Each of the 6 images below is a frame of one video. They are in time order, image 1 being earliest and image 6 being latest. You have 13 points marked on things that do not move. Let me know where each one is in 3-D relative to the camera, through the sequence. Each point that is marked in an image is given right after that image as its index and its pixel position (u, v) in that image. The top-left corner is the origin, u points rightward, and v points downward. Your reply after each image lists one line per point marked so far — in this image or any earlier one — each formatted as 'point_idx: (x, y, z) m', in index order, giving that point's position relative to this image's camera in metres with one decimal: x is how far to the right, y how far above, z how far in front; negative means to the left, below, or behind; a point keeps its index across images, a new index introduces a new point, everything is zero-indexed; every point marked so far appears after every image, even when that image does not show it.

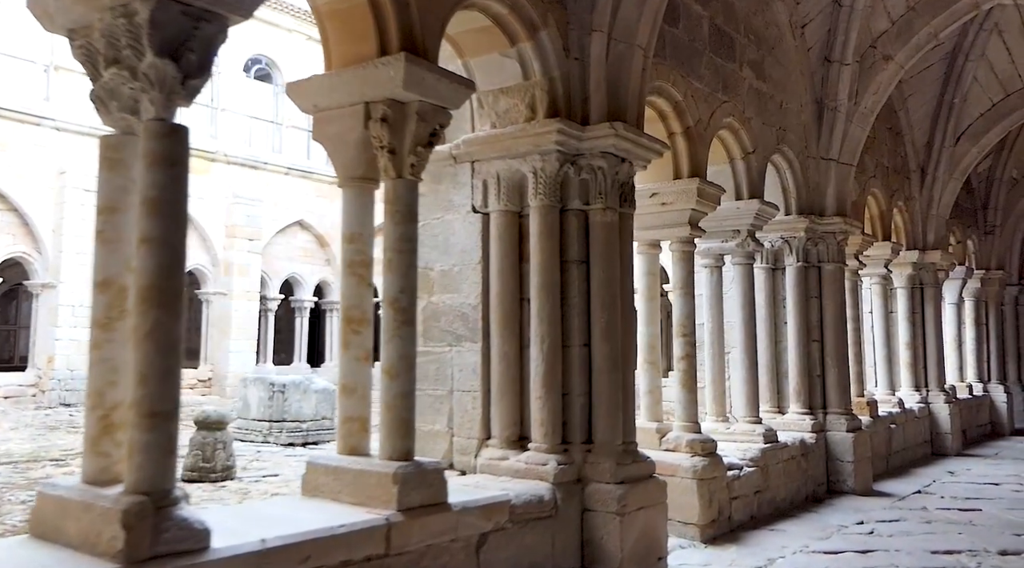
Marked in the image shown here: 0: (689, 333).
0: (+0.9, -0.2, +4.7) m
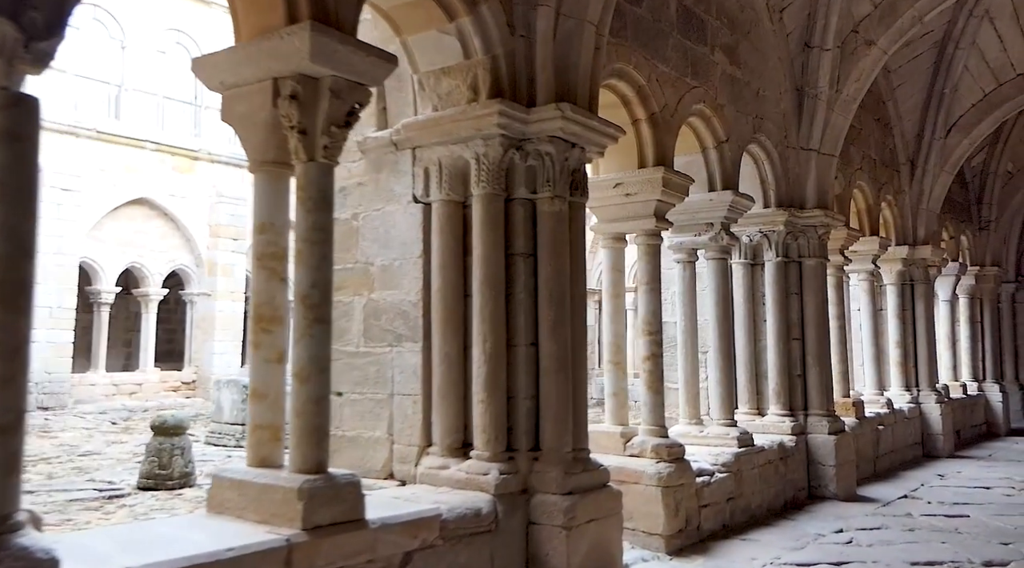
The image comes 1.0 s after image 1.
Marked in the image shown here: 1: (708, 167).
0: (+0.7, -0.2, +4.4) m
1: (+1.1, +0.7, +5.2) m
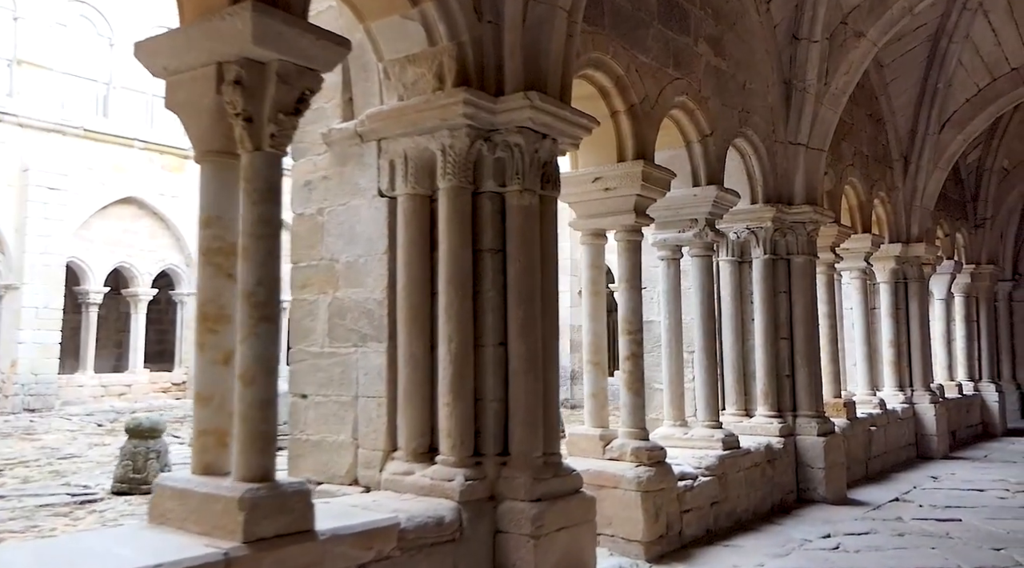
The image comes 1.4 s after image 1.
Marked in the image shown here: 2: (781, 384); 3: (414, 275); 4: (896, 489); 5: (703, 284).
0: (+0.6, -0.2, +4.3) m
1: (+1.0, +0.7, +5.0) m
2: (+1.6, -0.6, +5.7) m
3: (-0.3, 0.0, +3.3) m
4: (+2.5, -1.3, +6.0) m
5: (+1.0, 0.0, +5.1) m
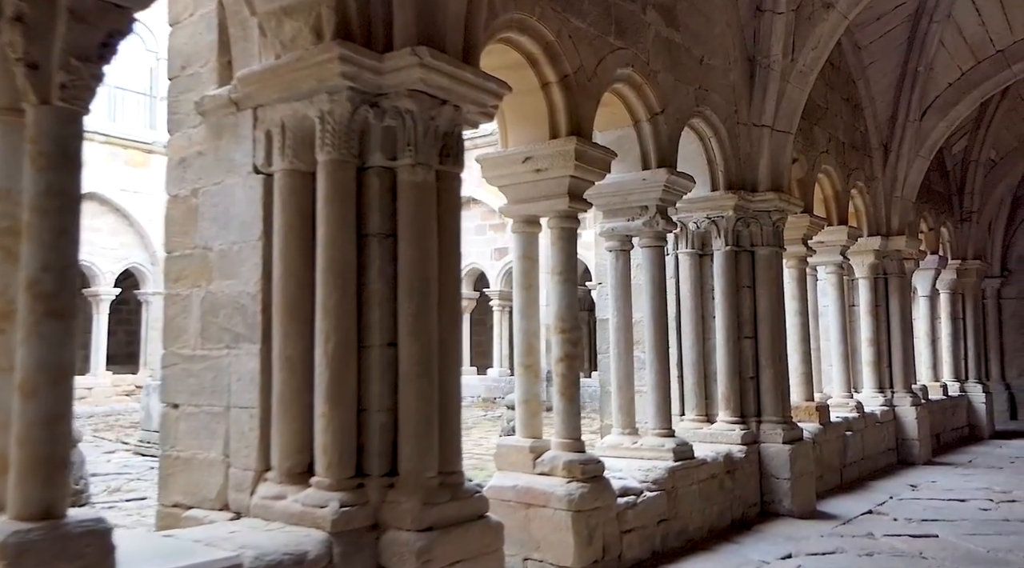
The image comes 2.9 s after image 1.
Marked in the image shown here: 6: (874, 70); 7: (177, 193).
0: (+0.2, -0.2, +3.8) m
1: (+0.6, +0.7, +4.5) m
2: (+1.3, -0.6, +5.3) m
3: (-0.7, +0.1, +2.8) m
4: (+2.1, -1.3, +5.6) m
5: (+0.7, 0.0, +4.7) m
6: (+2.9, +1.7, +7.5) m
7: (-1.1, +0.3, +3.2) m
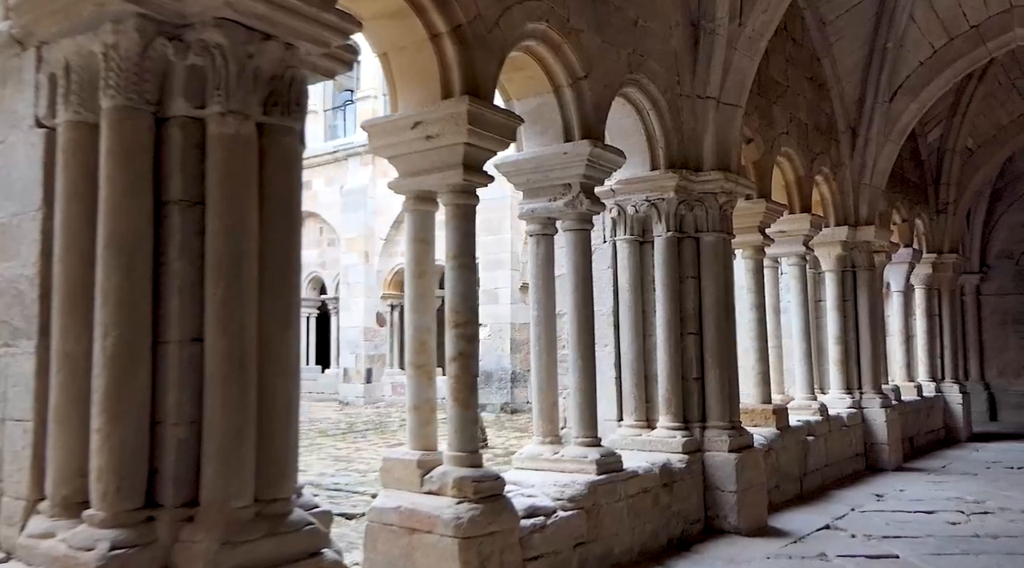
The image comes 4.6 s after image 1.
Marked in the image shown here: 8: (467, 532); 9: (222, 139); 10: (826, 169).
0: (-0.2, -0.1, +3.3) m
1: (+0.2, +0.7, +4.0) m
2: (+0.9, -0.5, +4.7) m
3: (-1.0, +0.1, +2.2) m
4: (+1.7, -1.2, +5.0) m
5: (+0.3, +0.1, +4.1) m
6: (+2.4, +1.8, +7.0) m
7: (-1.5, +0.4, +2.6) m
8: (-0.1, -0.8, +3.0) m
9: (-0.7, +0.3, +2.2) m
10: (+2.4, +0.9, +7.1) m
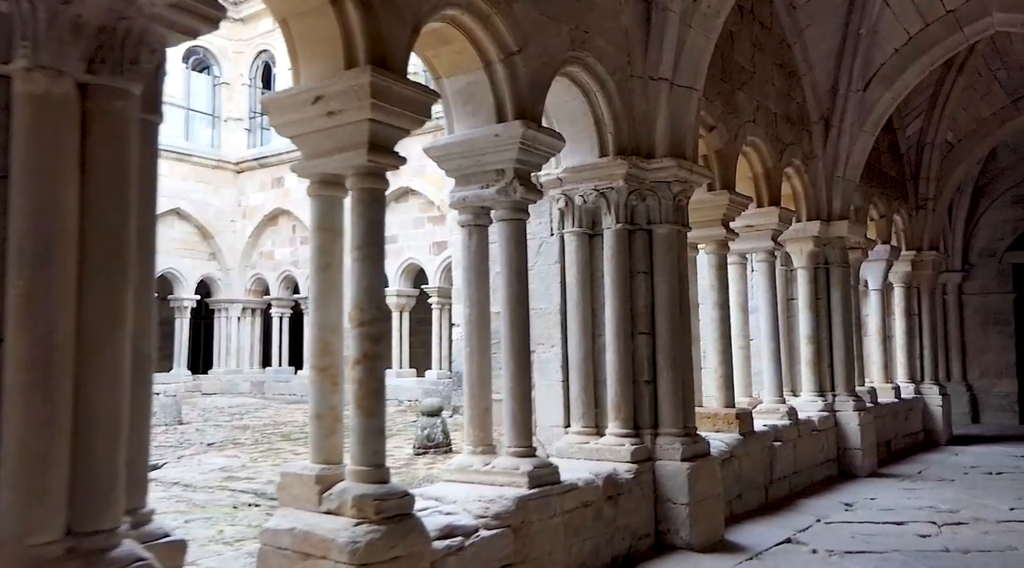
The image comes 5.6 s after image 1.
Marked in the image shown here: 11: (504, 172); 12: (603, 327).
0: (-0.4, -0.1, +2.9) m
1: (-0.1, +0.8, +3.6) m
2: (+0.6, -0.5, +4.4) m
3: (-1.3, +0.1, +1.9) m
4: (+1.4, -1.2, +4.7) m
5: (0.0, +0.1, +3.8) m
6: (+2.1, +1.8, +6.7) m
7: (-1.8, +0.4, +2.3) m
8: (-0.4, -0.8, +2.7) m
9: (-0.9, +0.4, +1.9) m
10: (+2.0, +0.9, +6.8) m
11: (0.0, +0.4, +3.7) m
12: (+0.4, -0.2, +4.4) m
